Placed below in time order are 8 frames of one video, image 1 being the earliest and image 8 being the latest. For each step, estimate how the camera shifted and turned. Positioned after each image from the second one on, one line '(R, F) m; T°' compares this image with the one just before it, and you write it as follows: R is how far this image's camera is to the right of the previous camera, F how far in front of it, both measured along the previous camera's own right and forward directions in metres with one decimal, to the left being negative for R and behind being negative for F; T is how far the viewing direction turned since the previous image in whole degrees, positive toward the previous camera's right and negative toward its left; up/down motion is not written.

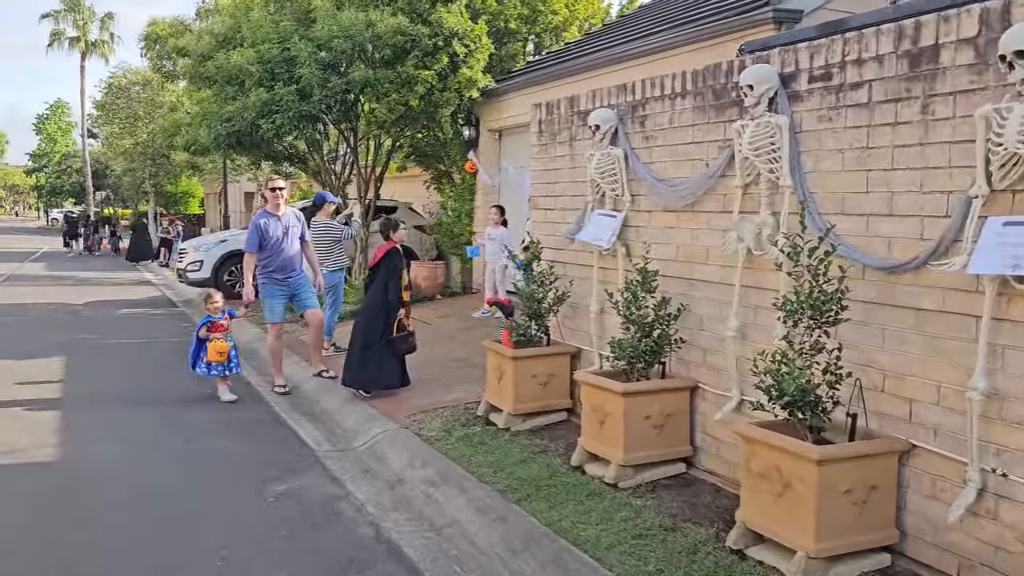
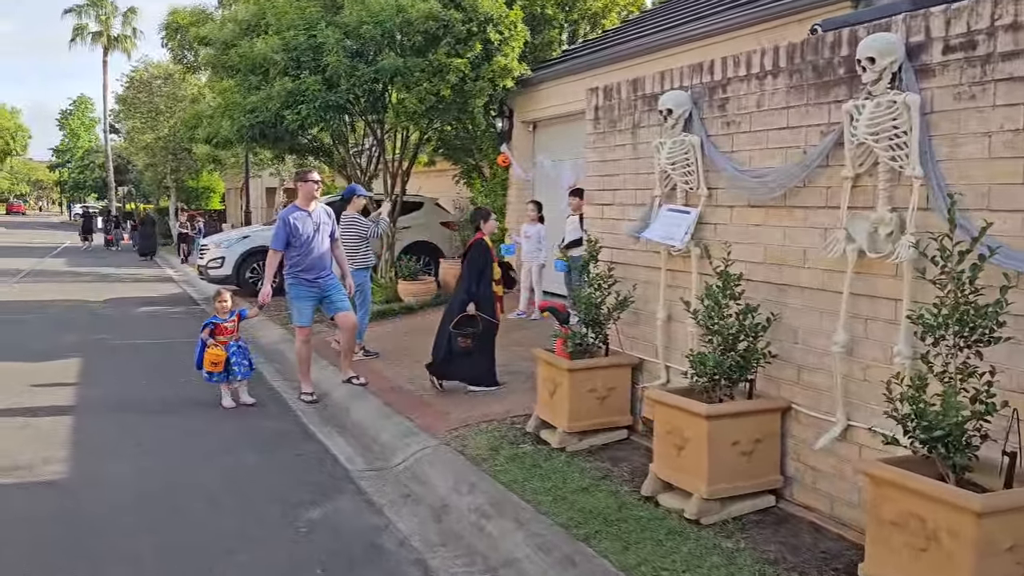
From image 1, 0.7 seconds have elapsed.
(-0.2, +0.6) m; -1°
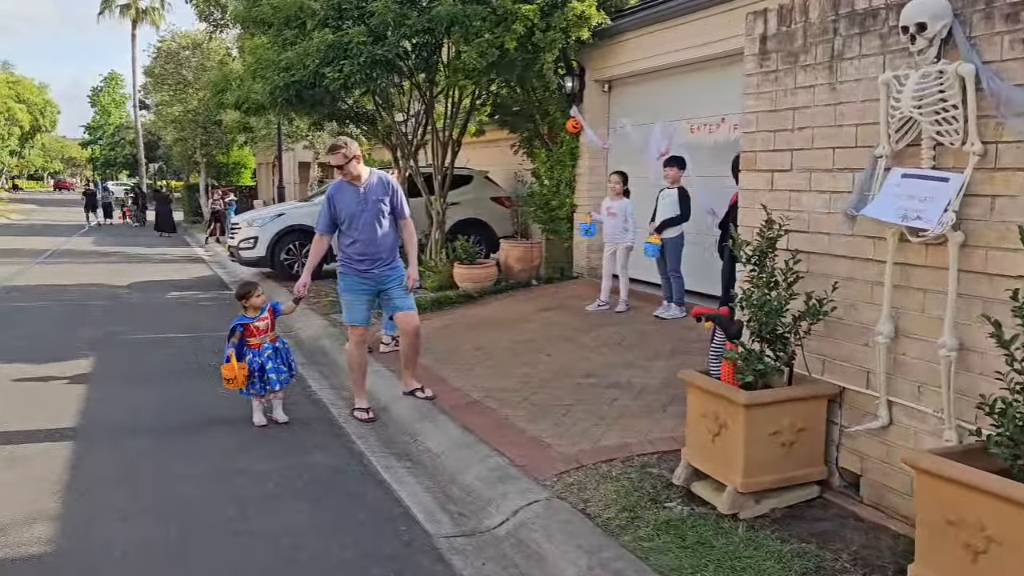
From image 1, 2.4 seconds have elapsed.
(-0.6, +1.6) m; -2°
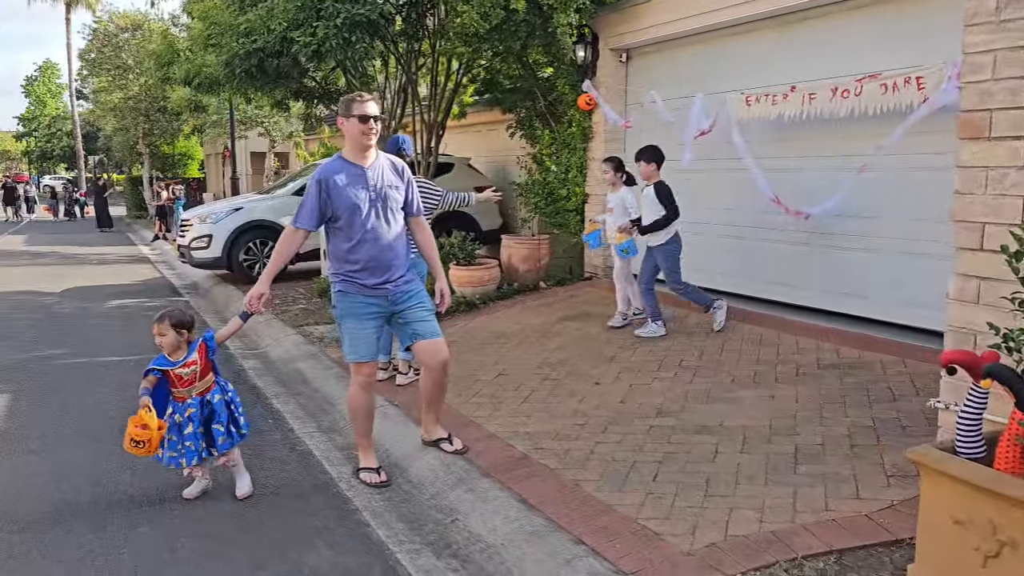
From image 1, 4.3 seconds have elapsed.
(-0.6, +1.6) m; +3°
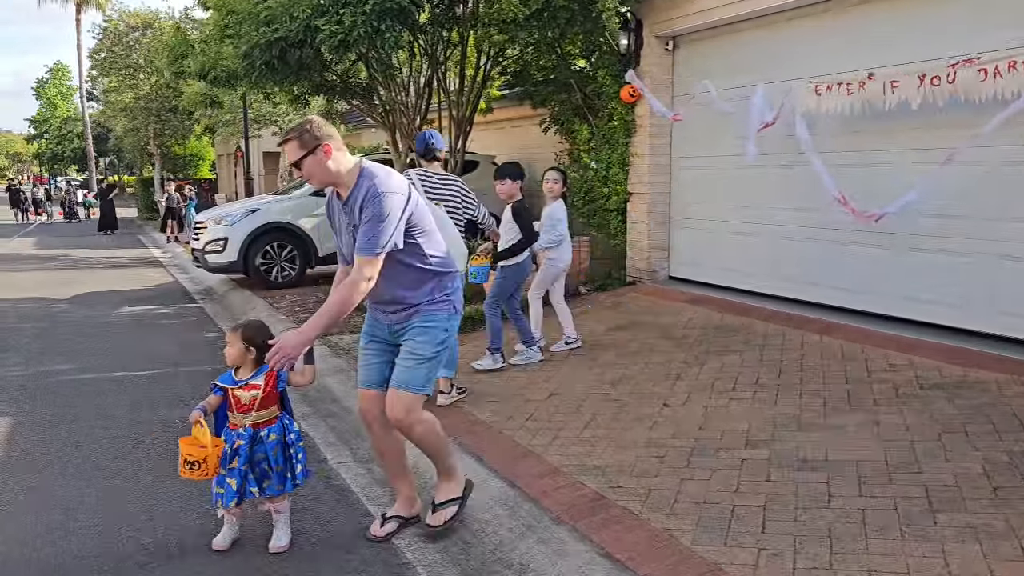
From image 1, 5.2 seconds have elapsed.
(-0.3, +0.7) m; -1°
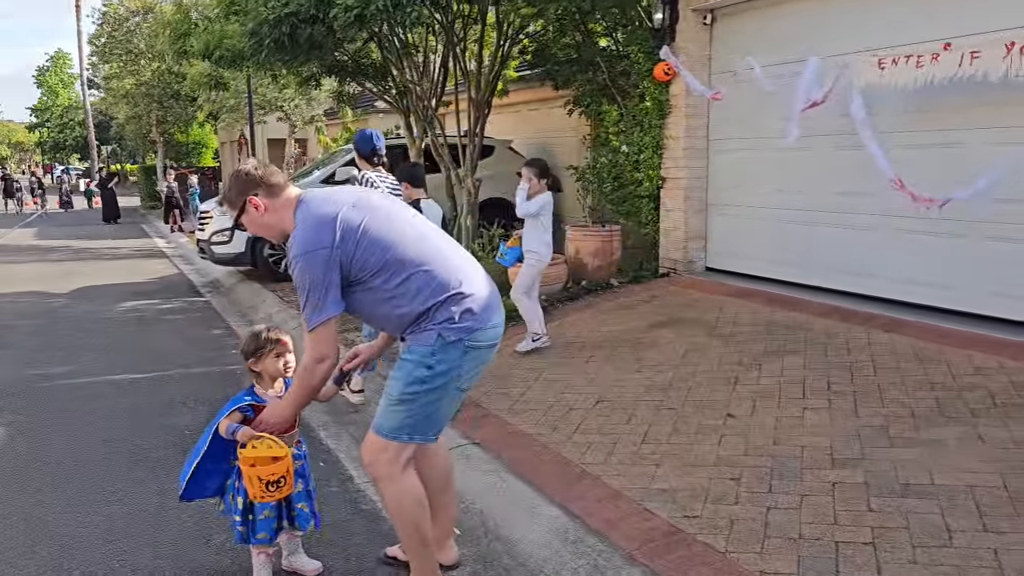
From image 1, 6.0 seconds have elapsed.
(-0.2, +0.6) m; 0°
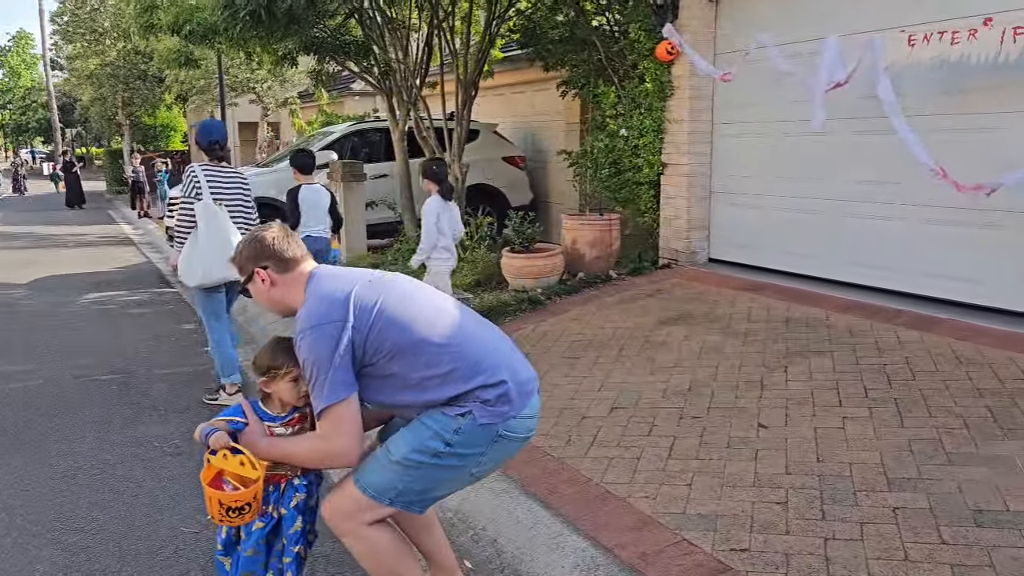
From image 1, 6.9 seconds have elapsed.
(-0.2, +0.5) m; +2°
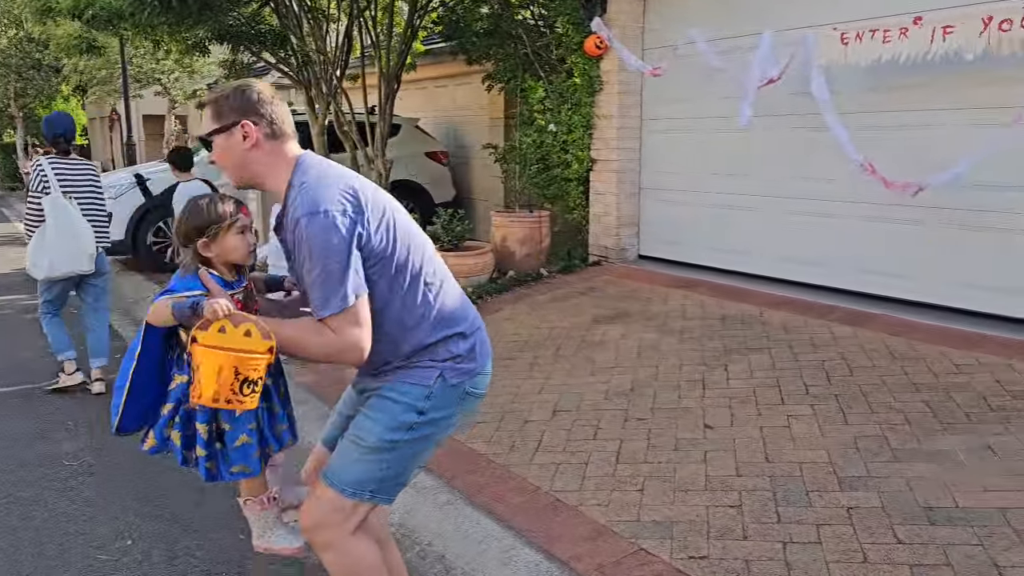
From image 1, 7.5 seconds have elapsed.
(-0.1, +0.2) m; +6°
